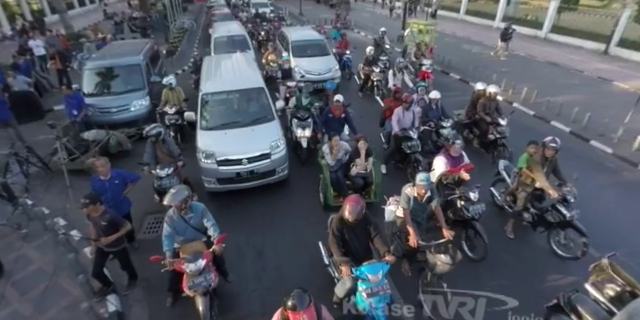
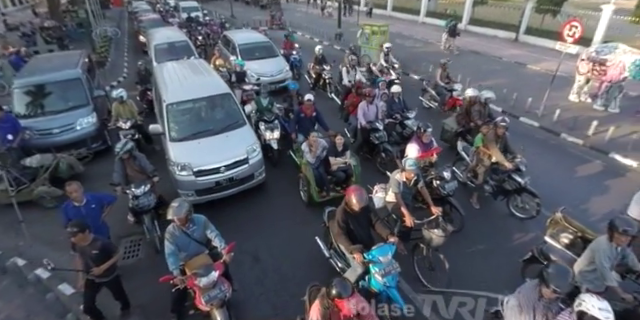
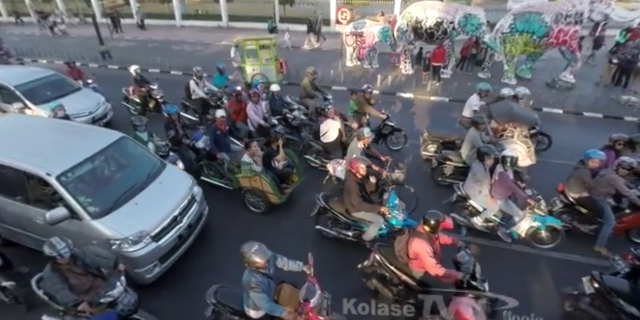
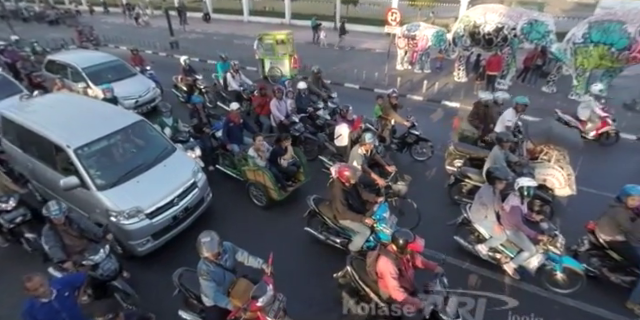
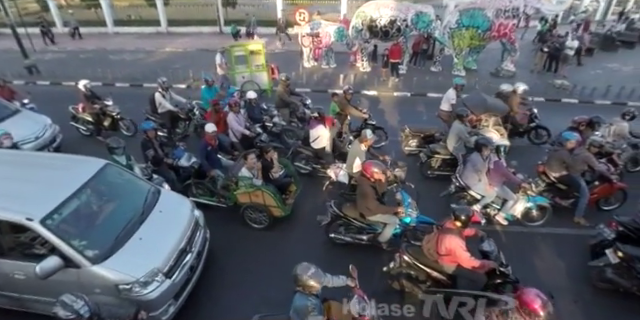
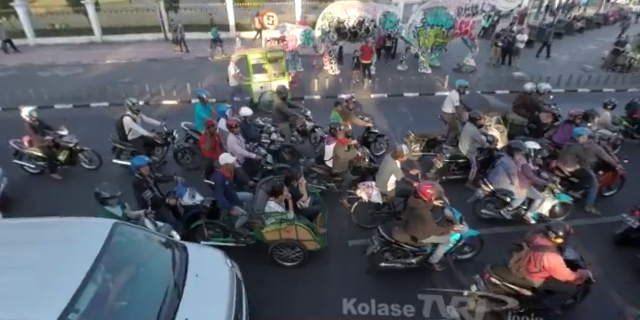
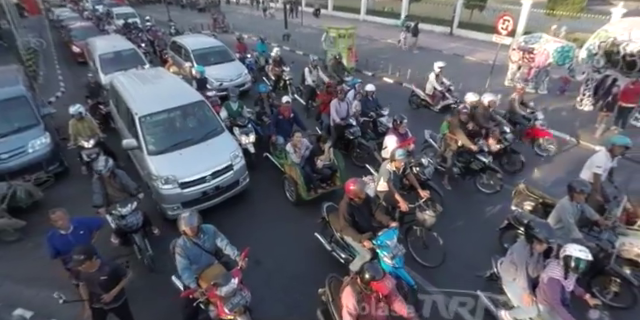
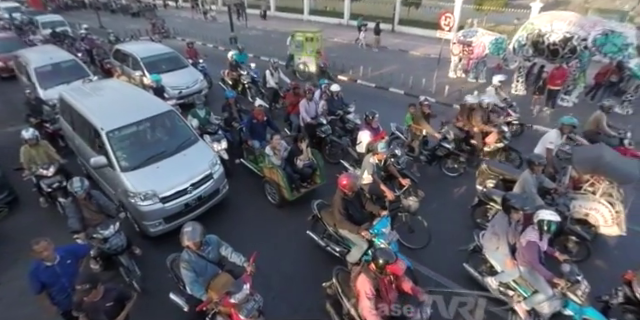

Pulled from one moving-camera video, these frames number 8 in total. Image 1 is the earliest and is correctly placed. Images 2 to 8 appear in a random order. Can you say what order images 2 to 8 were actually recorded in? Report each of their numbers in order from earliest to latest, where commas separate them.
2, 7, 8, 4, 3, 5, 6
